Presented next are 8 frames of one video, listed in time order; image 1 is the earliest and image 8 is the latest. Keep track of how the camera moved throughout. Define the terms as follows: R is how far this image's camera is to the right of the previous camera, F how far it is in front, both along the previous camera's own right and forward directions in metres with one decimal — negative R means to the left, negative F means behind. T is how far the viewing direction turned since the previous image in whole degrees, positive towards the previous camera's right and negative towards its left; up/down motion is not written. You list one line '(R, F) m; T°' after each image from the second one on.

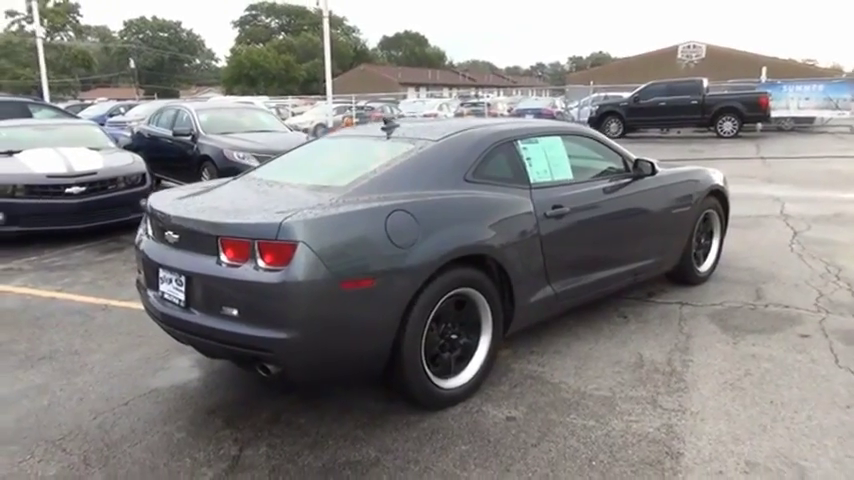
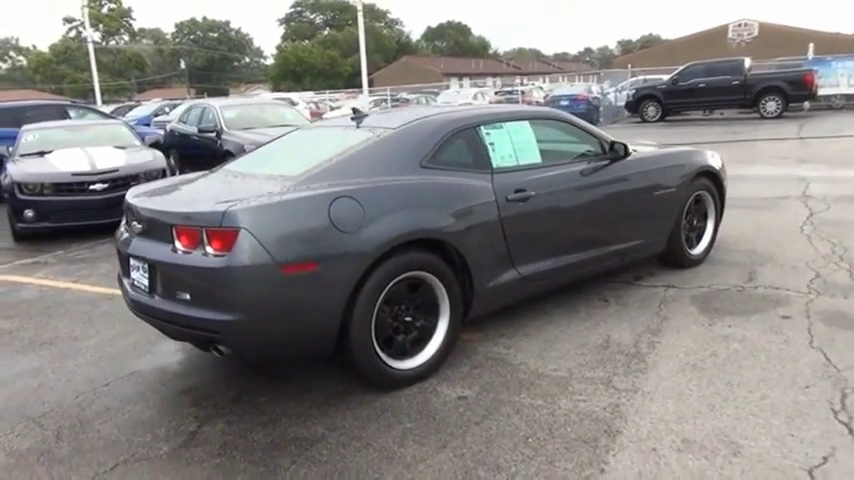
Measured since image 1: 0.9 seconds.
(+0.5, -0.1) m; -4°
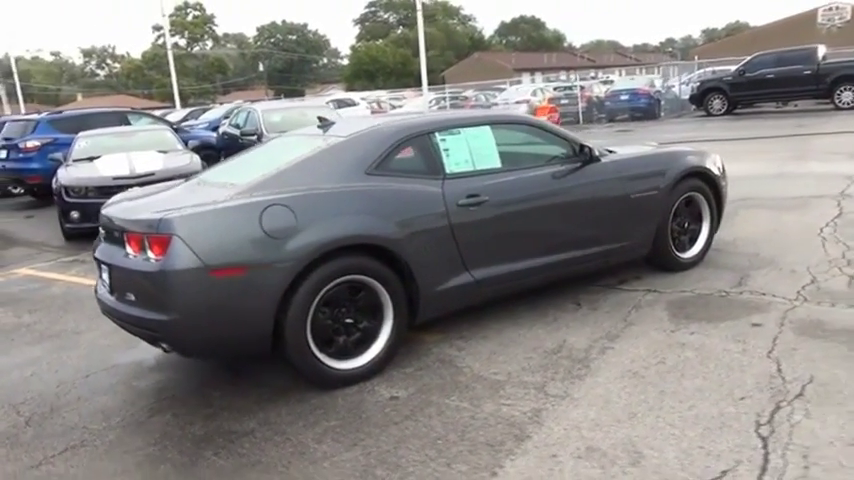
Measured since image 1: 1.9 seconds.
(+0.8, -0.1) m; -7°
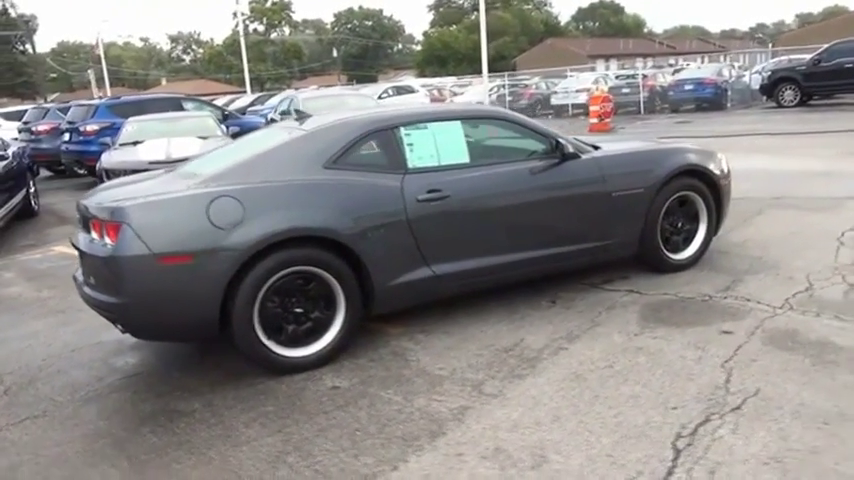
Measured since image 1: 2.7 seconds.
(+0.7, 0.0) m; -6°
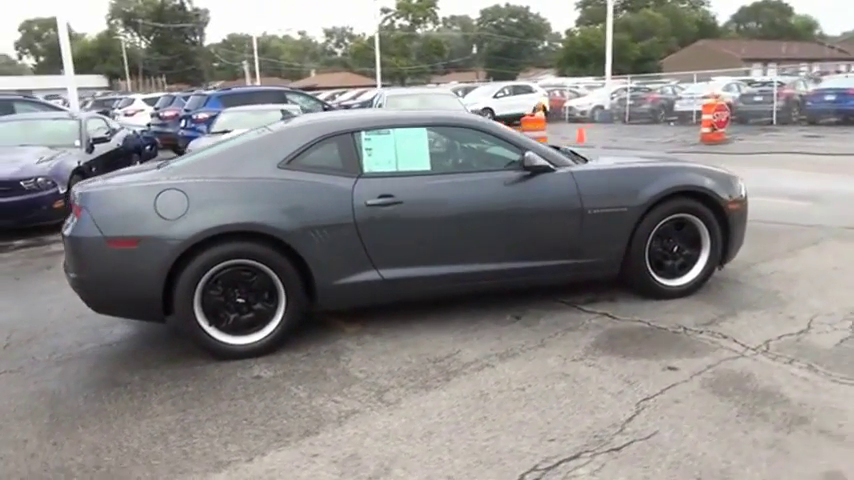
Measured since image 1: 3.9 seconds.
(+1.2, +0.1) m; -12°
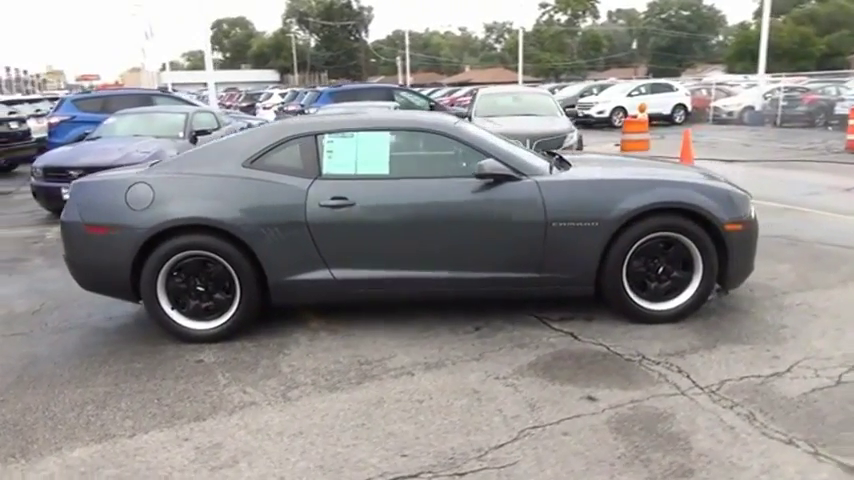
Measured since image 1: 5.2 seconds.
(+1.3, +0.2) m; -13°
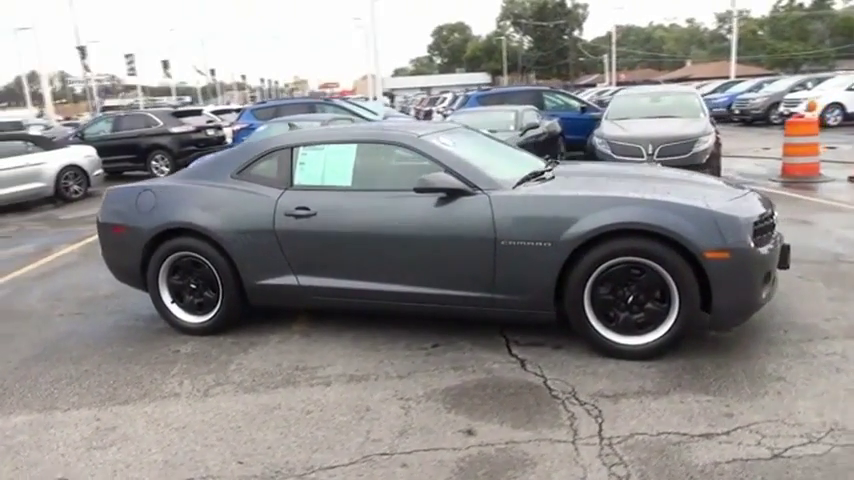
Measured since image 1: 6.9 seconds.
(+1.7, +0.3) m; -19°
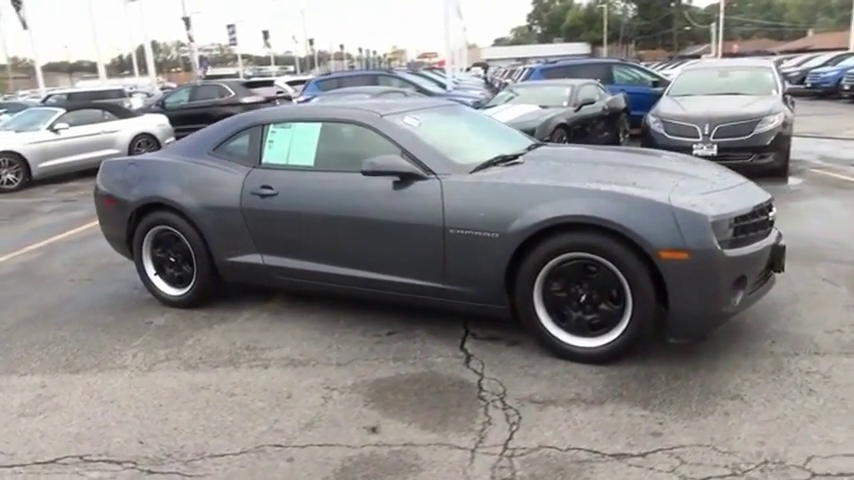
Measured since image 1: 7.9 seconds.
(+0.9, +0.2) m; -8°
